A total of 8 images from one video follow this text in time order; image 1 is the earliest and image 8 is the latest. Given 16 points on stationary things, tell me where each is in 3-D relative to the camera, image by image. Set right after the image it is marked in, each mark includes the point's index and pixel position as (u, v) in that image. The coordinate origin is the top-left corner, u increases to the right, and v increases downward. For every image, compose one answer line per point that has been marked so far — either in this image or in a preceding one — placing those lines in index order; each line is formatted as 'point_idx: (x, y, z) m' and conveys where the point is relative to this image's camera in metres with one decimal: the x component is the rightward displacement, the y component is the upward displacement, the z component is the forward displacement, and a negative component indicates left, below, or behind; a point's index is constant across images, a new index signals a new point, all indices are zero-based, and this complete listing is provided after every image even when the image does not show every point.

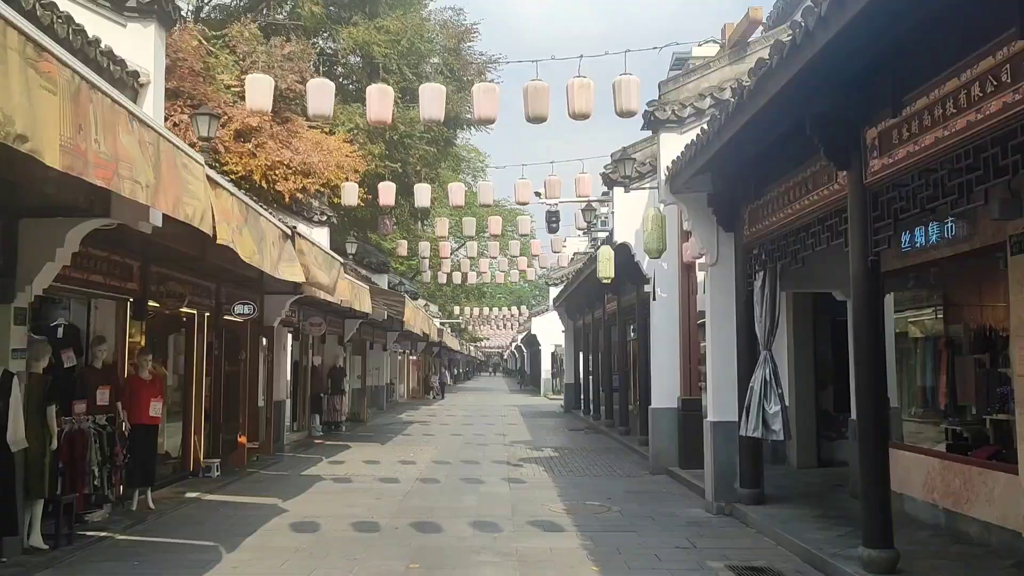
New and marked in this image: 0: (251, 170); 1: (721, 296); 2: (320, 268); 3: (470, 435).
0: (-3.9, +1.8, +13.3) m
1: (+2.2, -0.1, +9.5) m
2: (-1.8, +0.2, +8.2) m
3: (-0.9, -3.3, +19.5) m
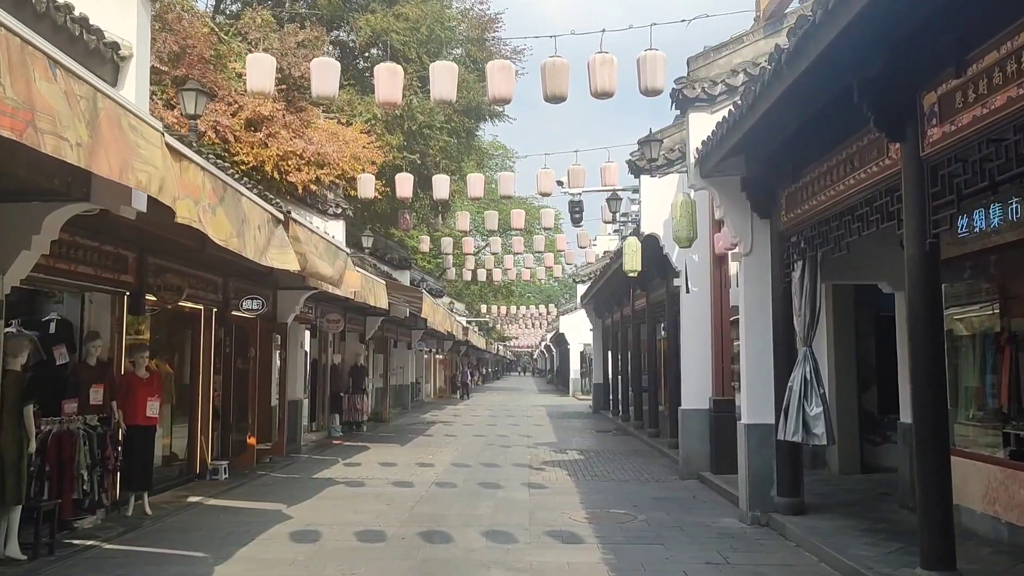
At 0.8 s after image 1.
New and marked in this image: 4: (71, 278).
0: (-3.6, +1.8, +12.8) m
1: (+2.4, 0.0, +8.8) m
2: (-1.7, +0.3, +7.6) m
3: (-0.4, -3.2, +18.9) m
4: (-3.8, +0.1, +7.6) m
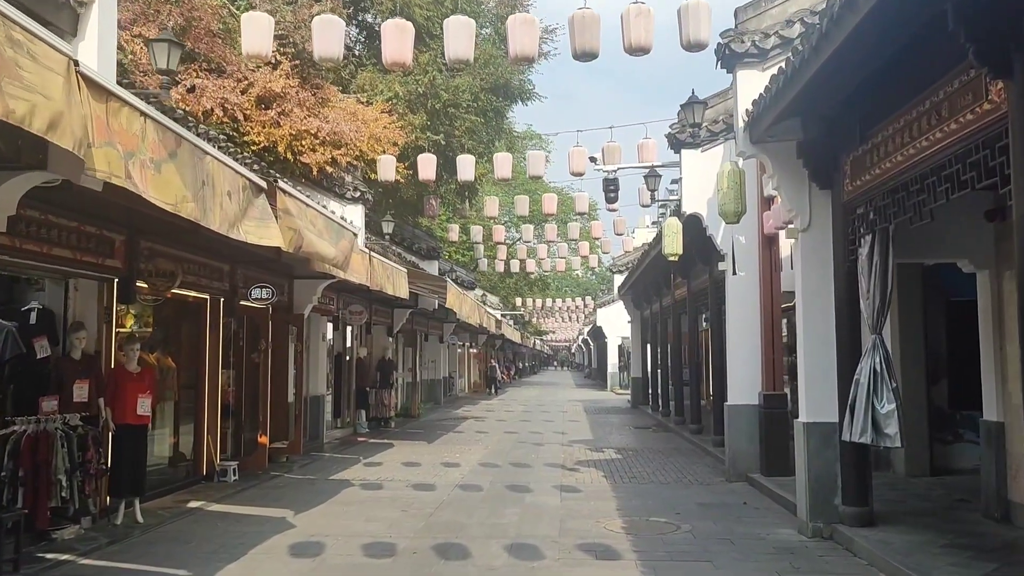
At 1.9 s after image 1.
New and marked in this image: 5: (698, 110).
0: (-3.2, +2.0, +12.0) m
1: (+2.7, +0.2, +7.7) m
2: (-1.5, +0.4, +6.8) m
3: (+0.3, -3.0, +18.0) m
4: (-3.6, +0.2, +6.8) m
5: (+2.4, +2.4, +11.2) m
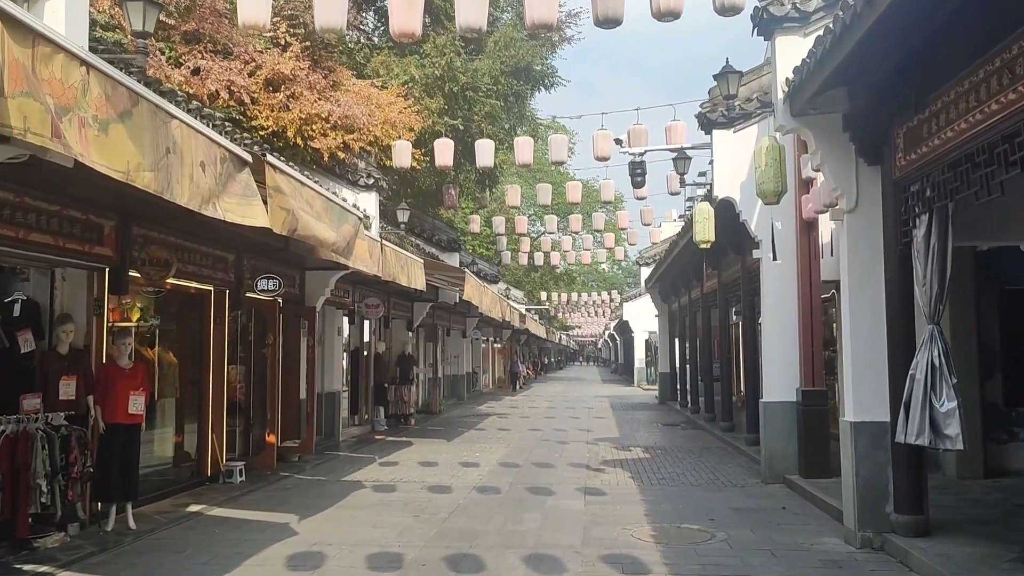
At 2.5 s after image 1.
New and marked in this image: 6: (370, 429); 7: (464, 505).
0: (-3.0, +2.1, +11.5) m
1: (+2.8, +0.3, +7.0) m
2: (-1.4, +0.5, +6.2) m
3: (+0.8, -2.8, +17.4) m
4: (-3.5, +0.3, +6.3) m
5: (+2.6, +2.5, +10.5) m
6: (-2.7, -2.7, +16.7) m
7: (-0.5, -2.2, +8.8) m
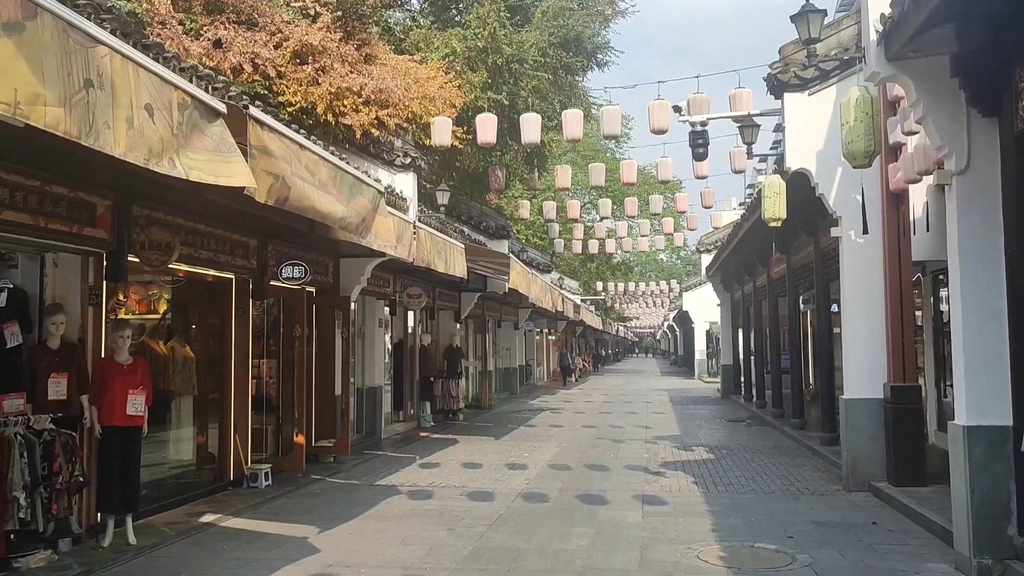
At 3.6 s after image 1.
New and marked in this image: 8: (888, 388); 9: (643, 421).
0: (-2.4, +2.2, +10.6) m
1: (+3.1, +0.4, +5.9) m
2: (-1.1, +0.6, +5.3) m
3: (+1.7, -2.6, +16.3) m
4: (-3.3, +0.4, +5.6) m
5: (+3.1, +2.7, +9.3) m
6: (-1.7, -2.5, +15.9) m
7: (-0.1, -2.0, +7.8) m
8: (+3.8, -1.0, +8.8) m
9: (+2.6, -2.7, +17.7) m
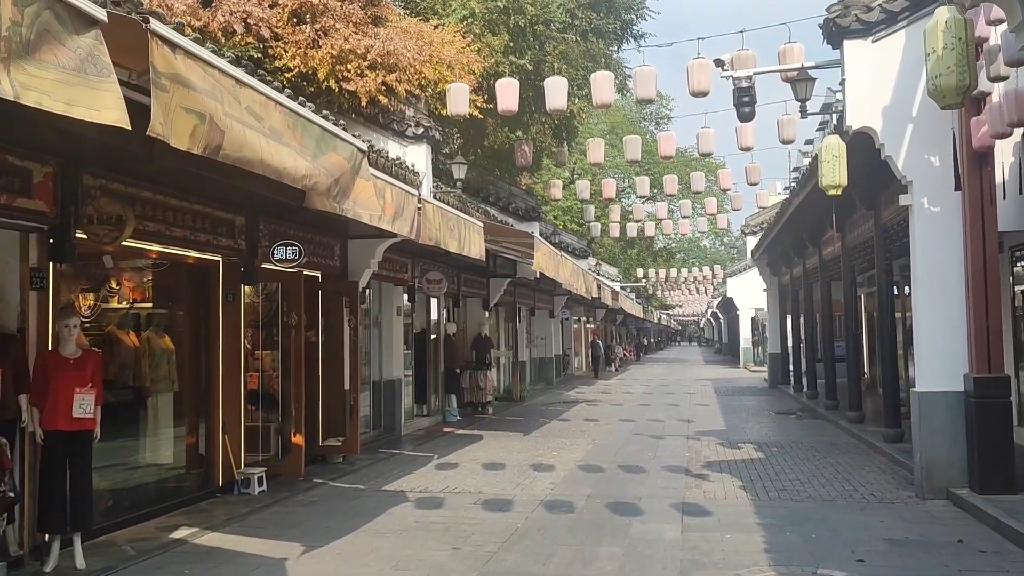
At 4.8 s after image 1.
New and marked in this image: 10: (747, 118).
0: (-2.2, +2.4, +9.6) m
1: (+3.1, +0.6, +4.6) m
2: (-1.1, +0.7, +4.3) m
3: (+2.3, -2.3, +15.2) m
4: (-3.3, +0.5, +4.6) m
5: (+3.3, +2.9, +8.1) m
6: (-1.2, -2.2, +14.9) m
7: (+0.1, -1.9, +6.8) m
8: (+3.9, -0.8, +7.6) m
9: (+3.2, -2.4, +16.5) m
10: (+2.4, +1.7, +8.9) m
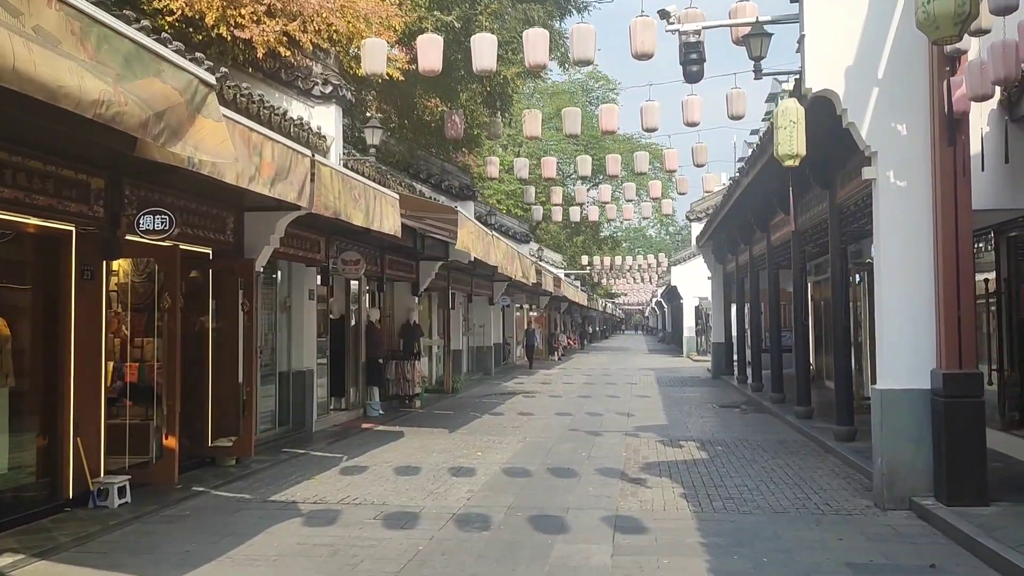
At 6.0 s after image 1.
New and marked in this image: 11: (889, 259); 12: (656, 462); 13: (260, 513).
0: (-2.9, +2.6, +8.3) m
1: (+2.6, +0.7, +3.7) m
2: (-1.6, +0.8, +3.1) m
3: (+1.1, -2.1, +14.2) m
4: (-3.7, +0.6, +3.3) m
5: (+2.6, +3.0, +7.1) m
6: (-2.4, -2.0, +13.7) m
7: (-0.6, -1.7, +5.7) m
8: (+3.2, -0.7, +6.7) m
9: (+2.0, -2.1, +15.6) m
10: (+1.6, +1.9, +7.9) m
11: (+3.0, +0.2, +6.9) m
12: (+1.5, -1.8, +9.3) m
13: (-2.0, -1.8, +7.0) m
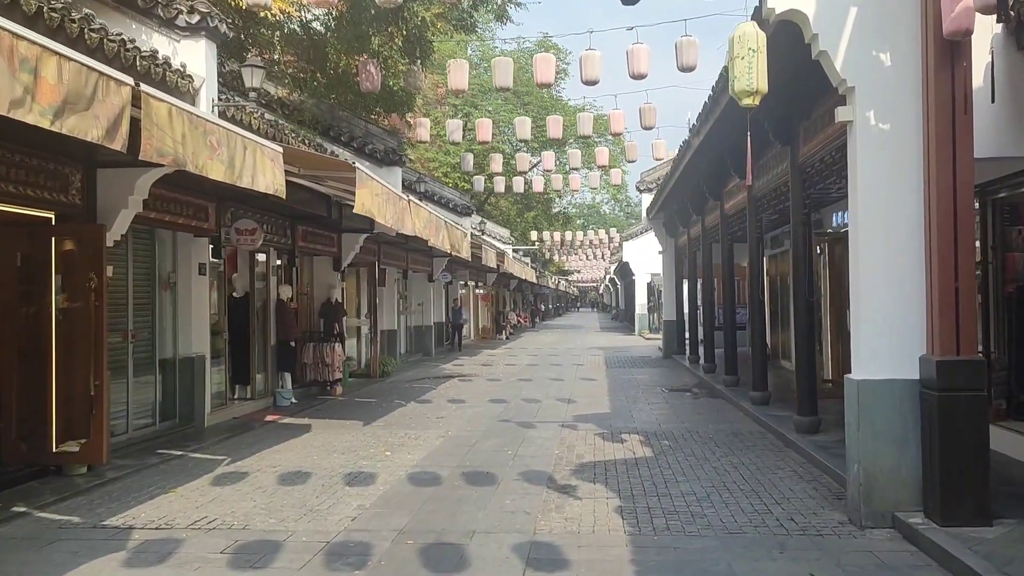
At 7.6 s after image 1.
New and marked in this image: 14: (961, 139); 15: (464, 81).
0: (-3.7, +2.8, +6.7) m
1: (+2.1, +0.8, +2.4) m
2: (-2.1, +0.9, +1.5) m
3: (+0.1, -1.7, +12.9) m
4: (-4.3, +0.7, +1.7) m
5: (+1.9, +3.2, +5.7) m
6: (-3.4, -1.6, +12.2) m
7: (-1.2, -1.6, +4.2) m
8: (+2.6, -0.5, +5.4) m
9: (+0.9, -1.7, +14.3) m
10: (+0.9, +2.1, +6.5) m
11: (+2.3, +0.4, +5.6) m
12: (+0.7, -1.6, +8.0) m
13: (-2.7, -1.6, +5.5) m
14: (+2.7, +0.9, +5.3) m
15: (-0.6, +2.7, +11.5) m
